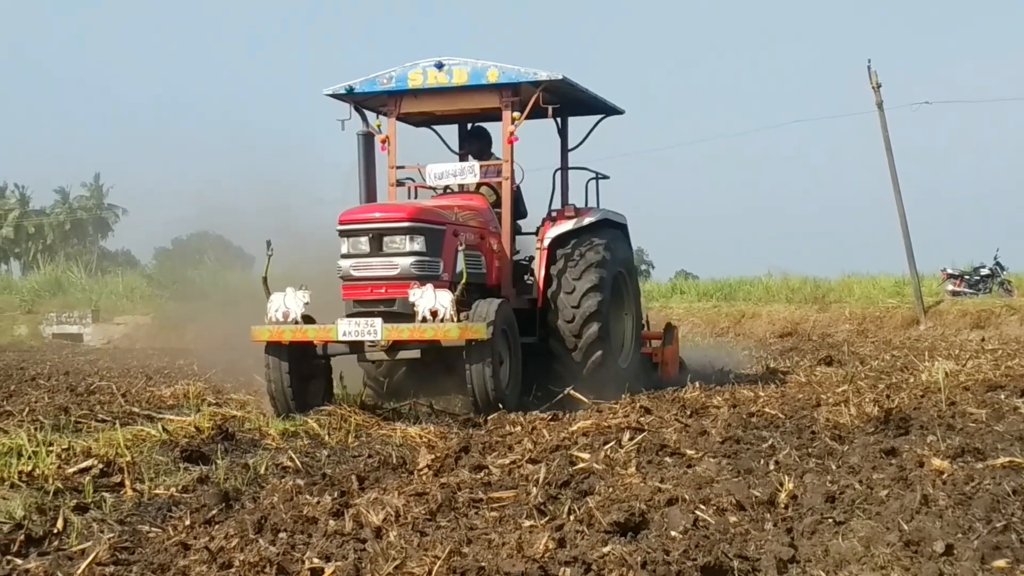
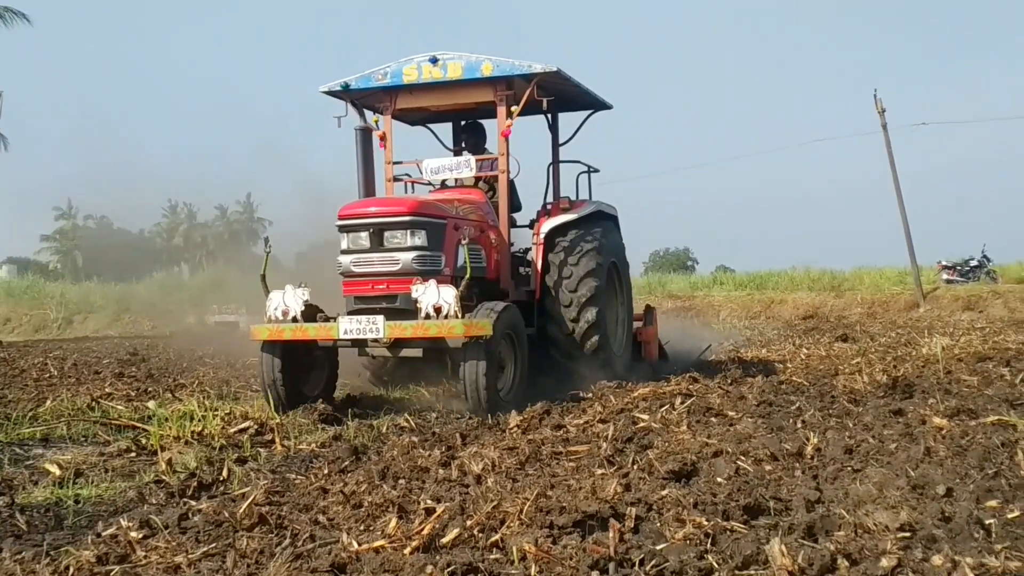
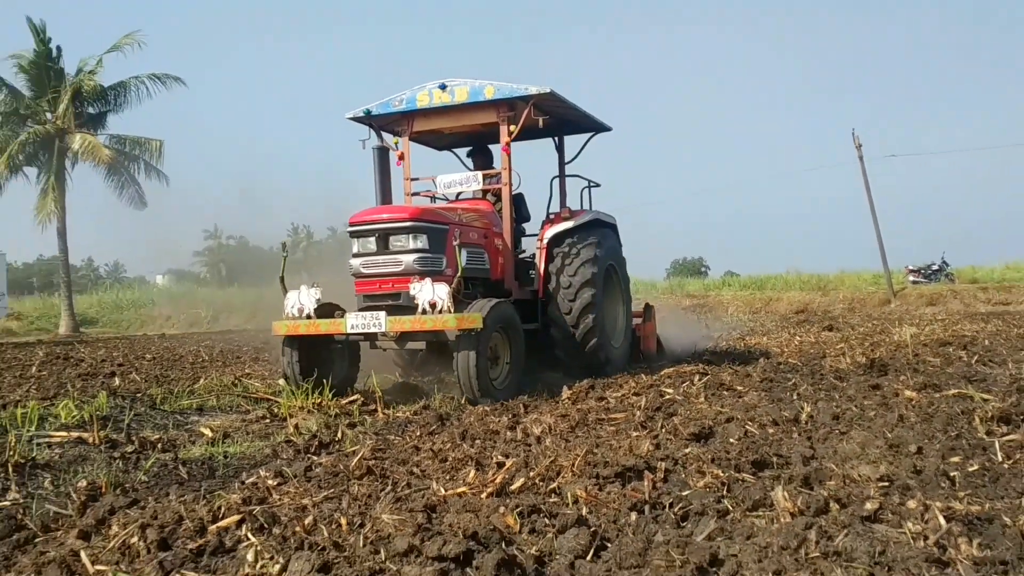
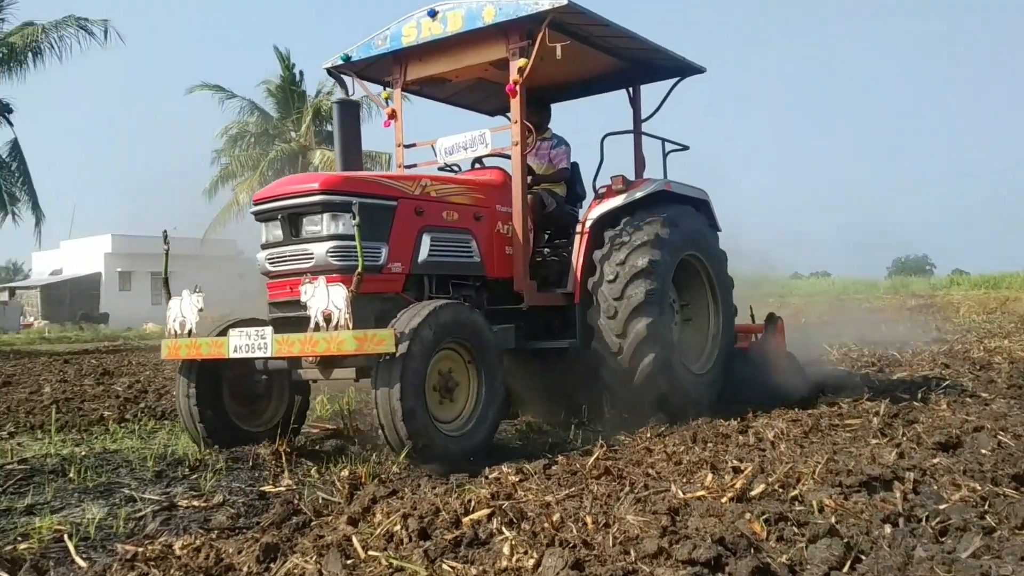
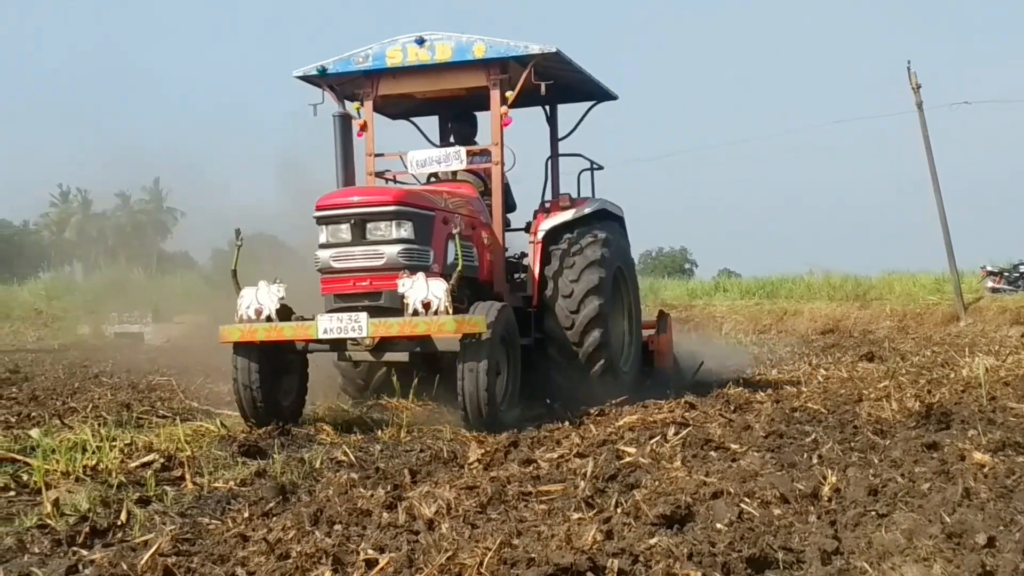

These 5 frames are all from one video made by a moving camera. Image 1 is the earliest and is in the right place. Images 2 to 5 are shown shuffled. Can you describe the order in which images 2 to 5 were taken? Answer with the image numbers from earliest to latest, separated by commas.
5, 2, 3, 4
